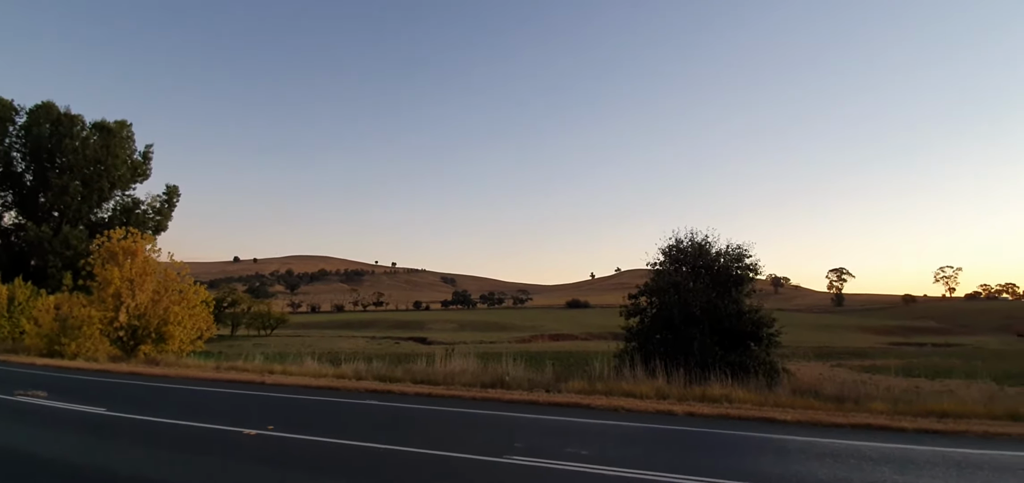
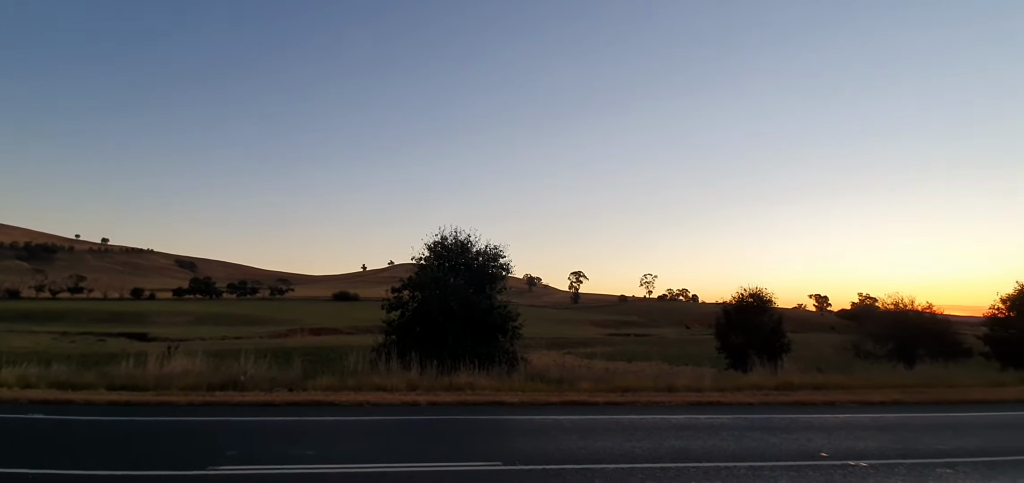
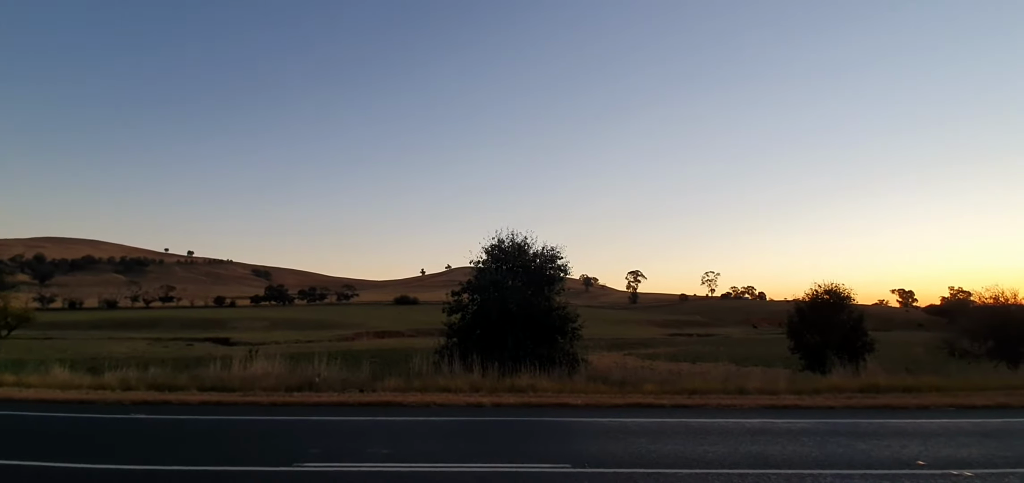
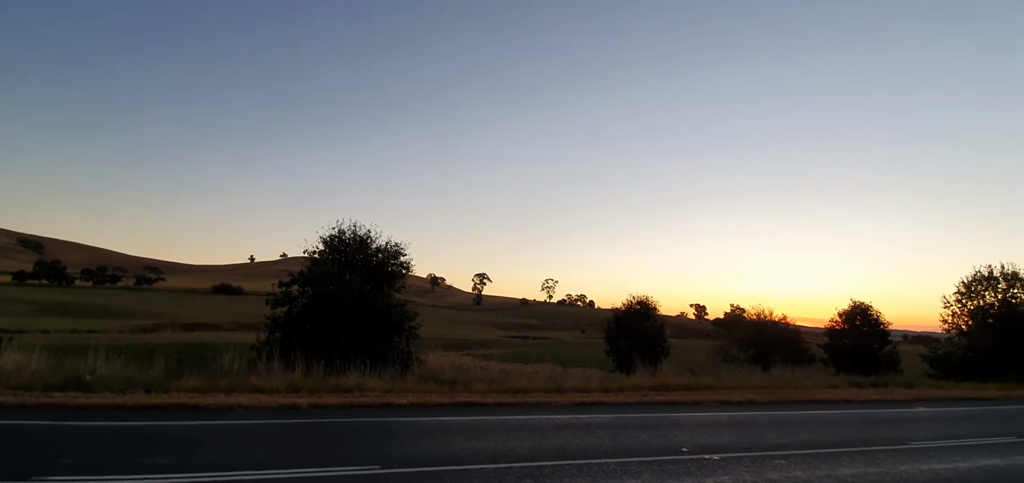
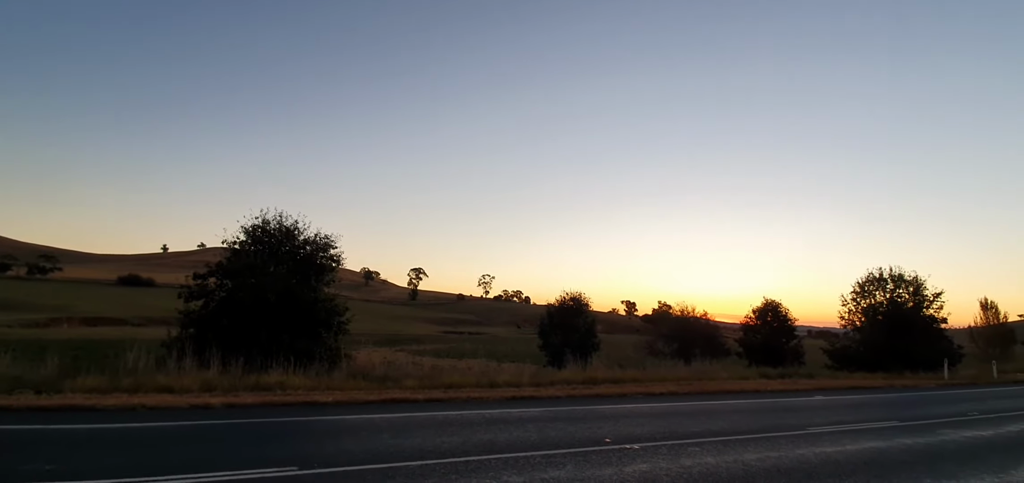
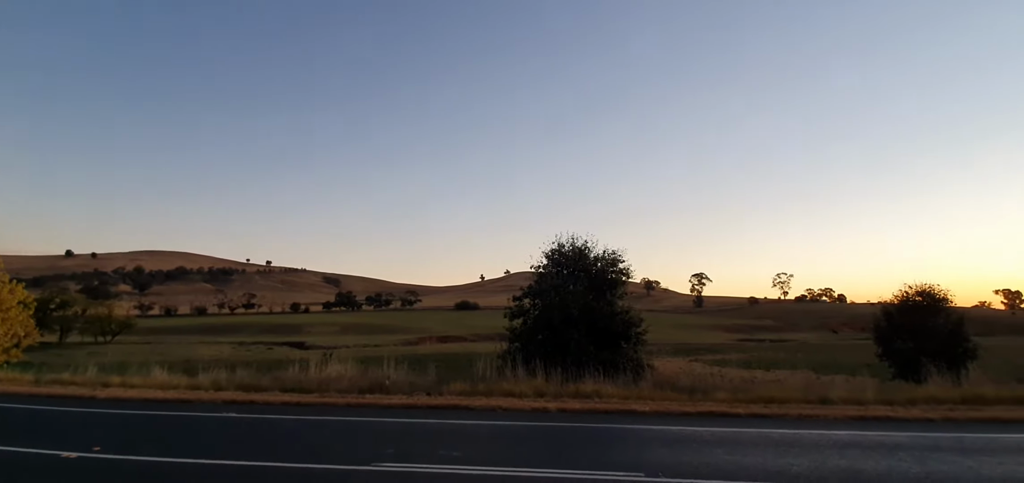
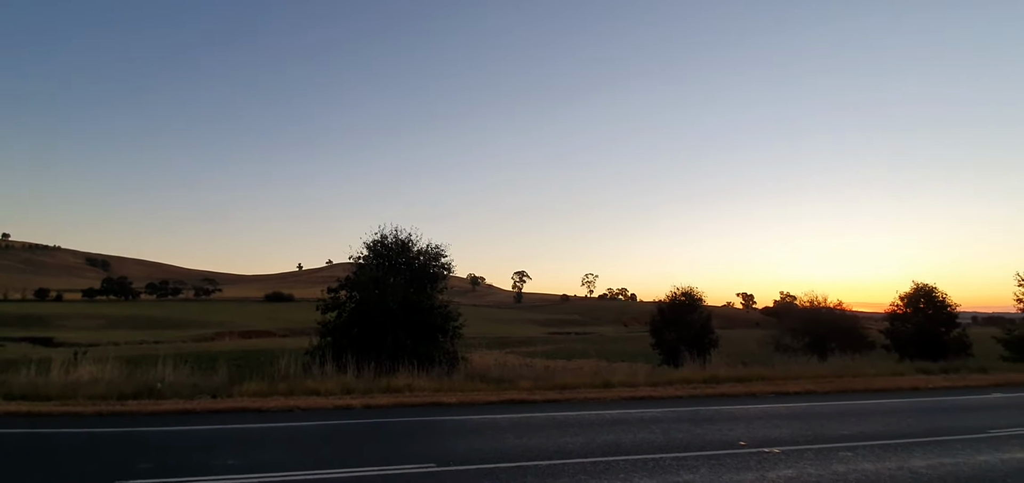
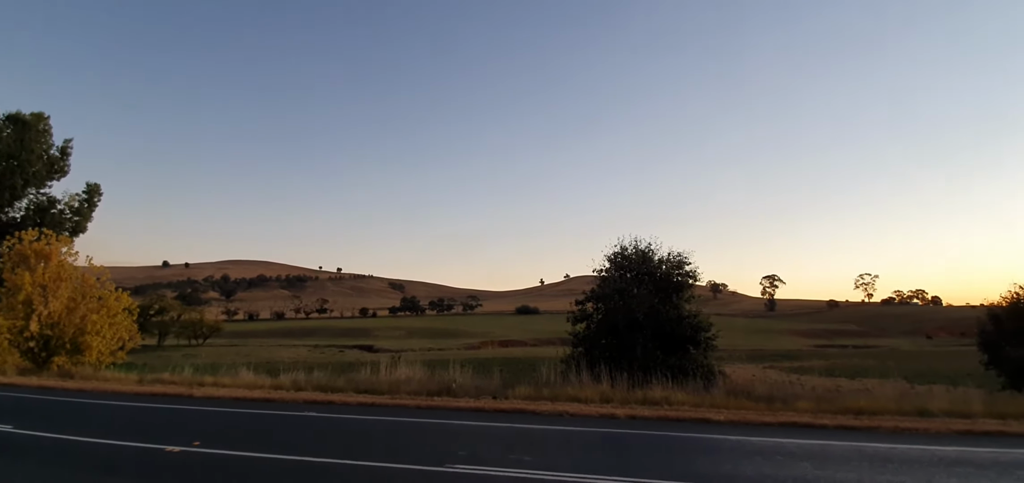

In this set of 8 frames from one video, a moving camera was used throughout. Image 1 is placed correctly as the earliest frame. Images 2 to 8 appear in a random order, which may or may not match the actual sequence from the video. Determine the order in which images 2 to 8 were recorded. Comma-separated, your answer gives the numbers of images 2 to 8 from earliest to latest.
8, 6, 3, 2, 7, 4, 5
